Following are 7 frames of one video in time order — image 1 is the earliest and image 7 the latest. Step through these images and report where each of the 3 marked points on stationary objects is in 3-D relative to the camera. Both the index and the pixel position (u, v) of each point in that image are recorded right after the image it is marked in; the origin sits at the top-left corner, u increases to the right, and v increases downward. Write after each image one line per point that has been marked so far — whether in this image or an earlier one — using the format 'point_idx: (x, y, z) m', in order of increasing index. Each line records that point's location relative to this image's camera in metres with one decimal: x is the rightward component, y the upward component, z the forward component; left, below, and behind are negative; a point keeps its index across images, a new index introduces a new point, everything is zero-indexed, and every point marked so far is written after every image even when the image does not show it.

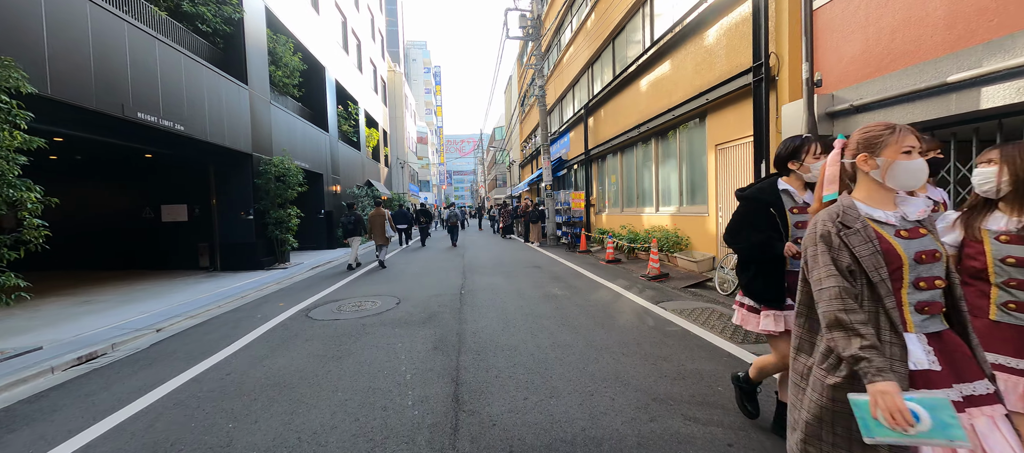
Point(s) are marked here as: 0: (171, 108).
0: (-7.4, +2.6, +7.9) m
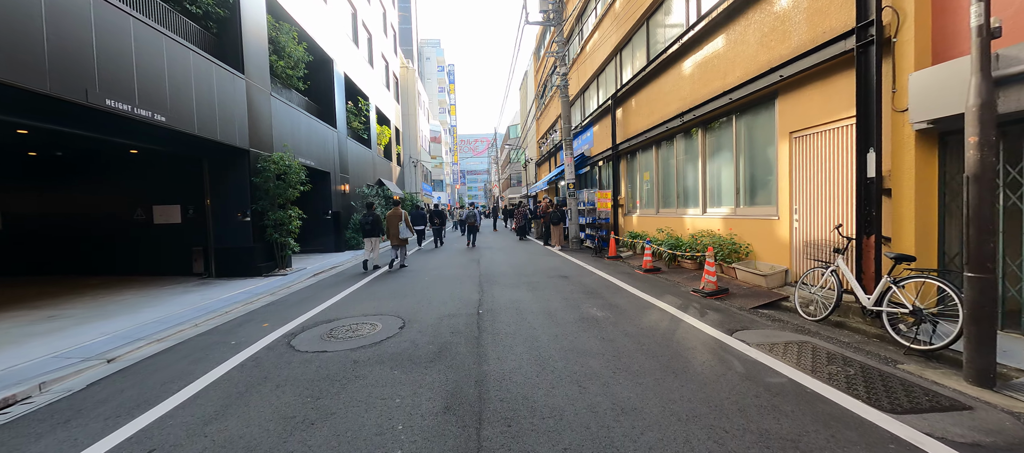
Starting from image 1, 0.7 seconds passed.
0: (-6.9, +2.5, +7.0) m
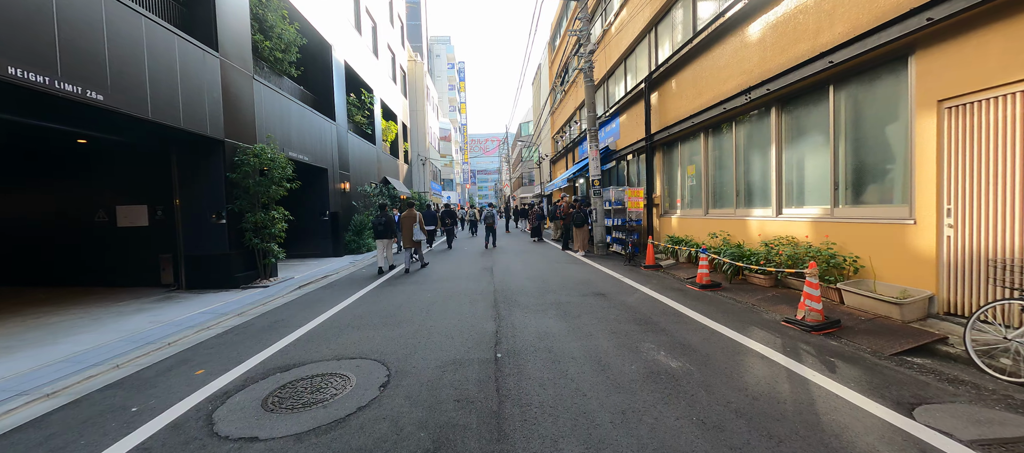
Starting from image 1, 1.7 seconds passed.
0: (-6.6, +2.4, +5.5) m
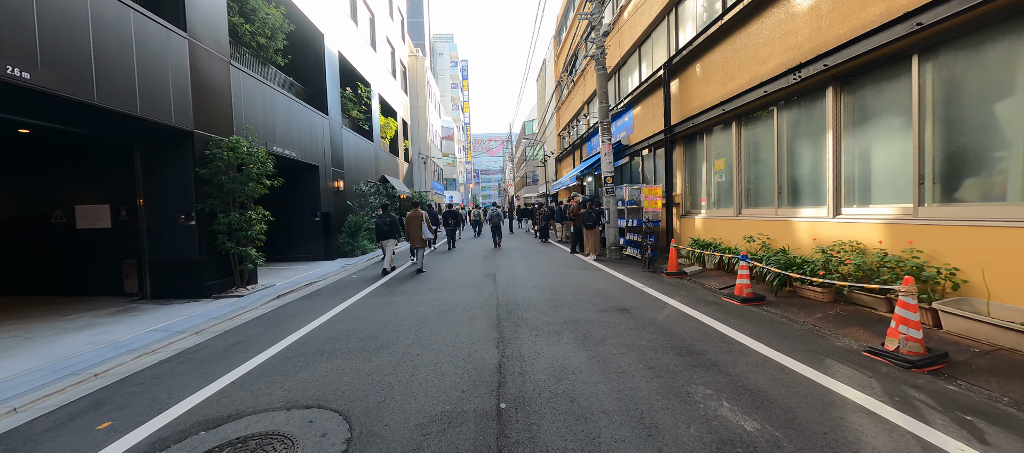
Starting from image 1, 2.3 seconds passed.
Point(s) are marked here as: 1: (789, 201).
0: (-6.5, +2.4, +4.6) m
1: (+4.9, +0.4, +6.5) m
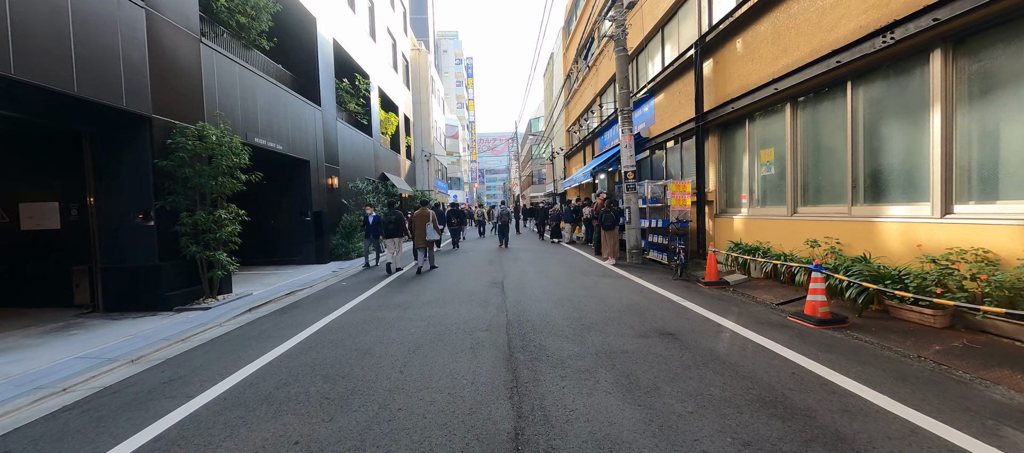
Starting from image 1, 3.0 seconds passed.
0: (-6.3, +2.3, +3.5) m
1: (+5.1, +0.4, +5.3) m
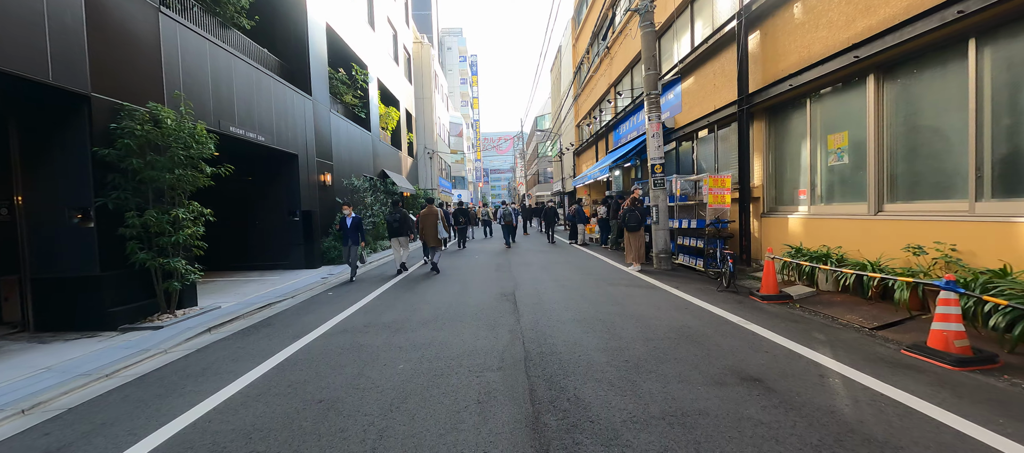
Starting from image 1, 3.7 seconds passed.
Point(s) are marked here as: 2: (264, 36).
0: (-6.1, +2.3, +2.4) m
1: (+5.3, +0.4, +4.0) m
2: (-7.8, +5.9, +11.3) m
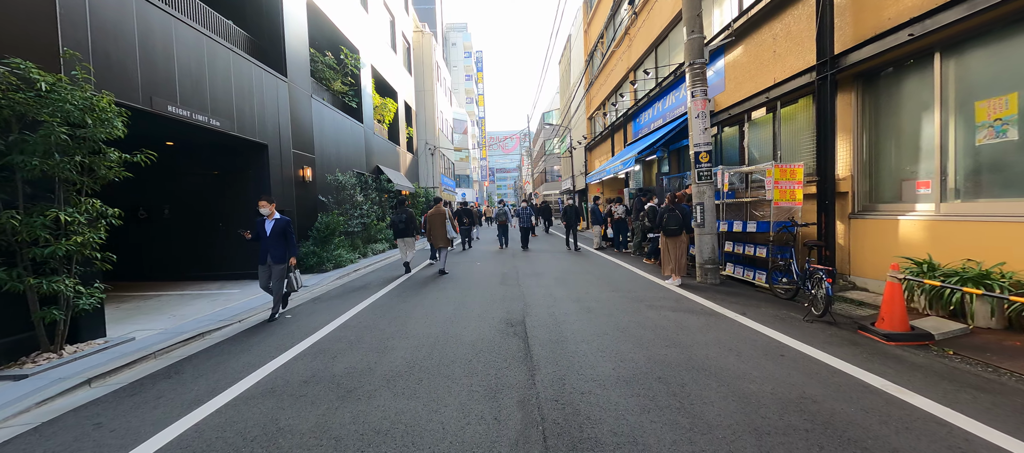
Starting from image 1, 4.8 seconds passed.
0: (-6.1, +2.2, +0.8) m
1: (+5.4, +0.3, +2.2) m
2: (-7.6, +5.9, +9.7) m
